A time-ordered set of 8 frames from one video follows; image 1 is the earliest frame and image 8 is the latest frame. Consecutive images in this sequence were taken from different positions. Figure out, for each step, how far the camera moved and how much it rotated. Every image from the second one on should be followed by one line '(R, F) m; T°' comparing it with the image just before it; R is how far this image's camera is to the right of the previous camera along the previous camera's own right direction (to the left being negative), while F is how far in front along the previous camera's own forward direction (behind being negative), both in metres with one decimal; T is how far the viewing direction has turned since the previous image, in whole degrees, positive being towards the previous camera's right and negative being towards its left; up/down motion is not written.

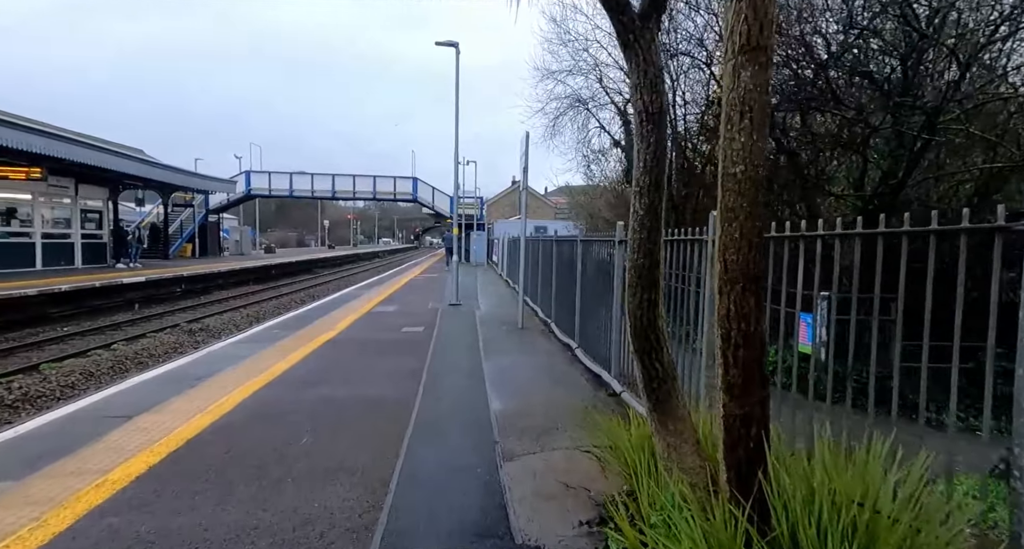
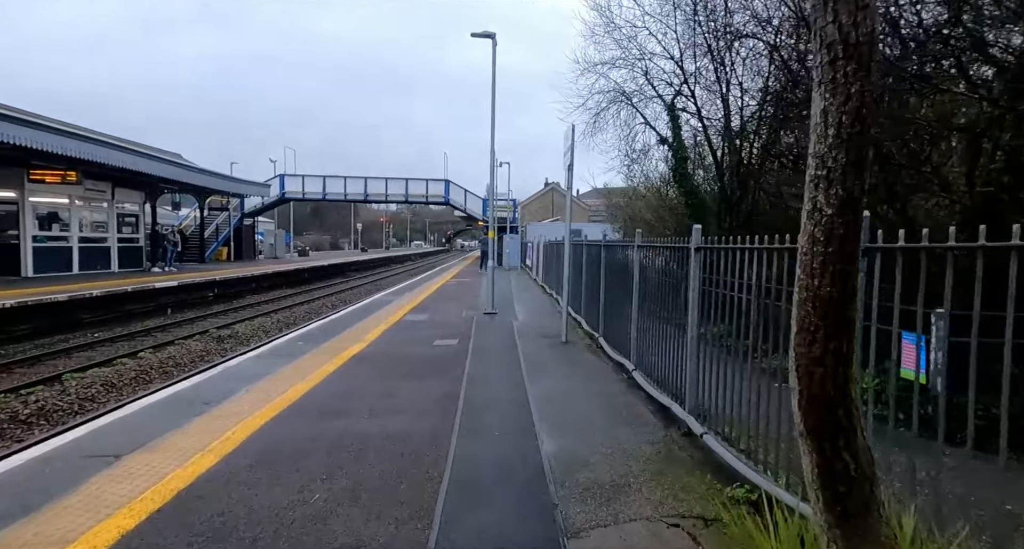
(-0.2, +0.9) m; -3°
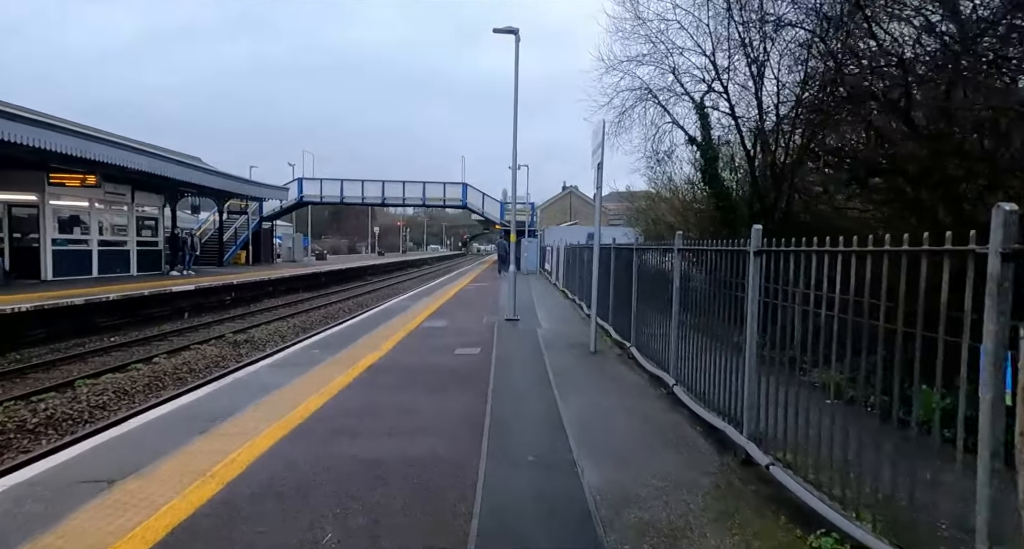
(-0.2, +0.5) m; -2°
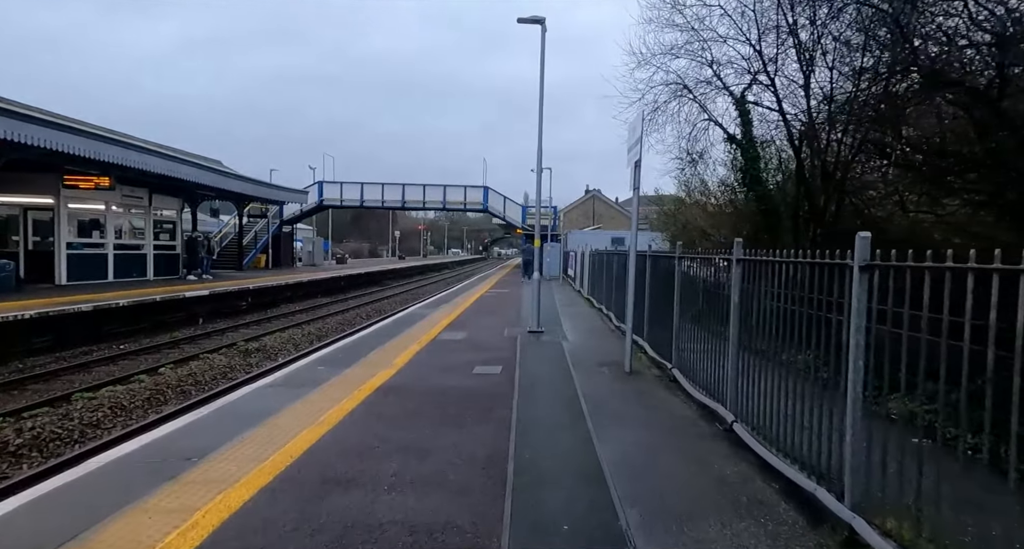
(-0.1, +0.9) m; -2°
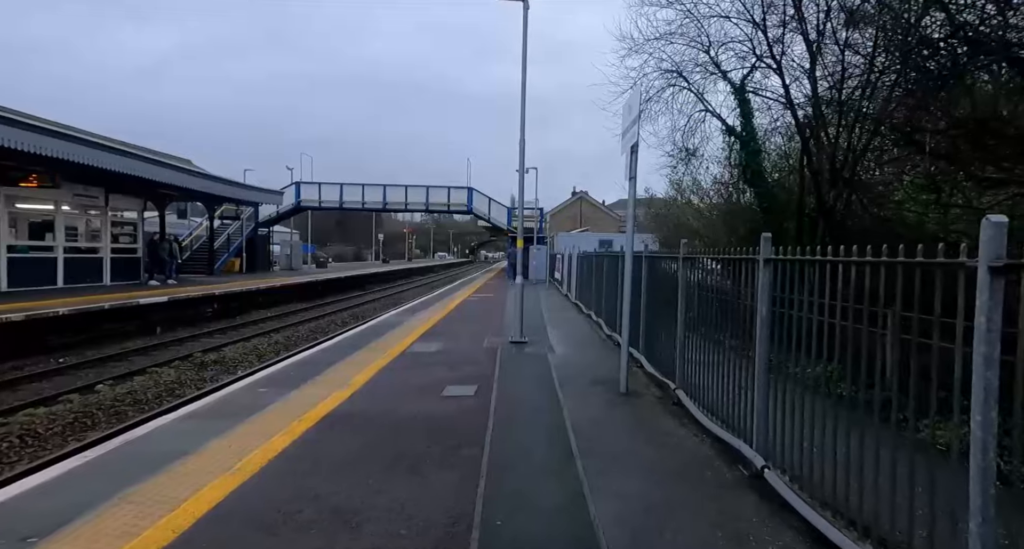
(+0.1, +1.1) m; +1°
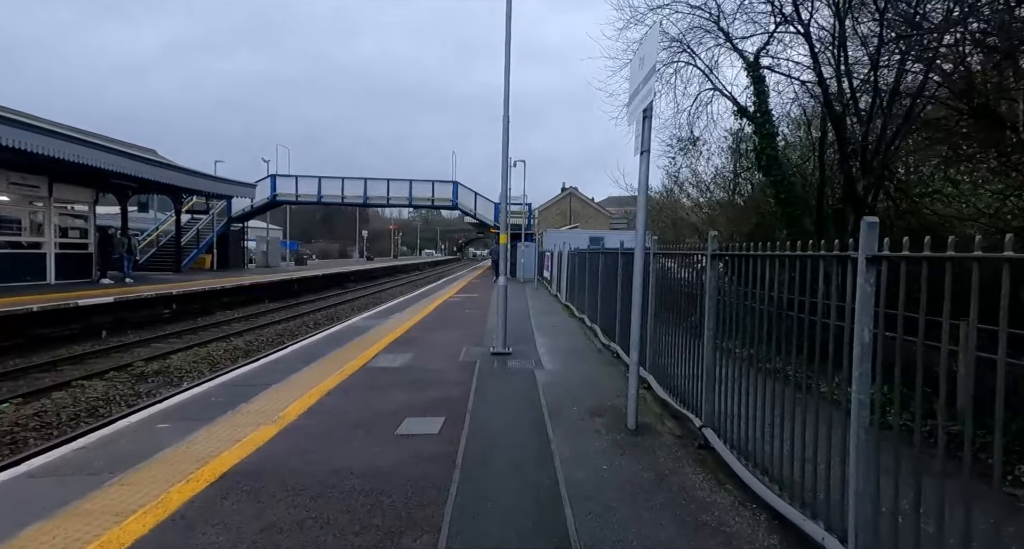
(+0.1, +1.4) m; +1°
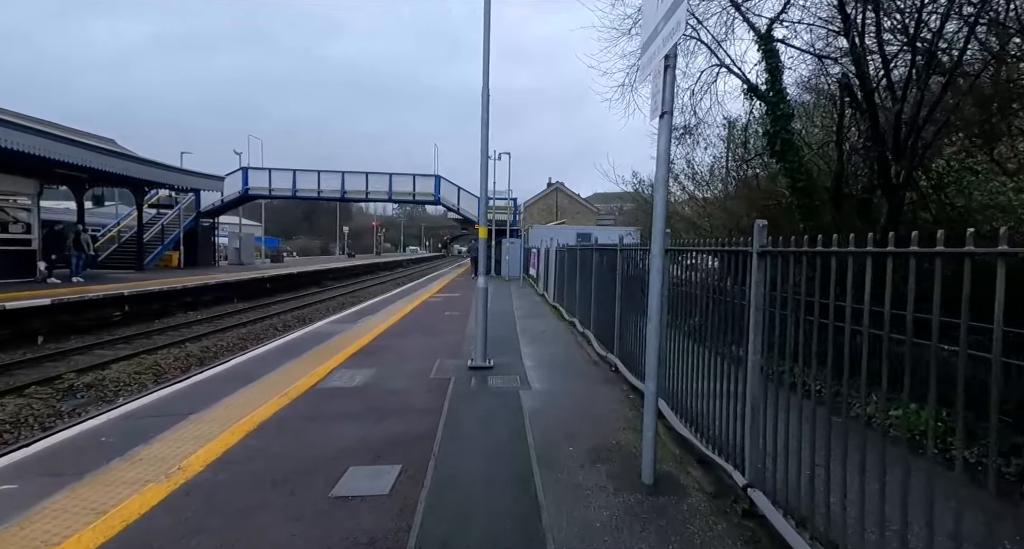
(+0.1, +1.2) m; +2°
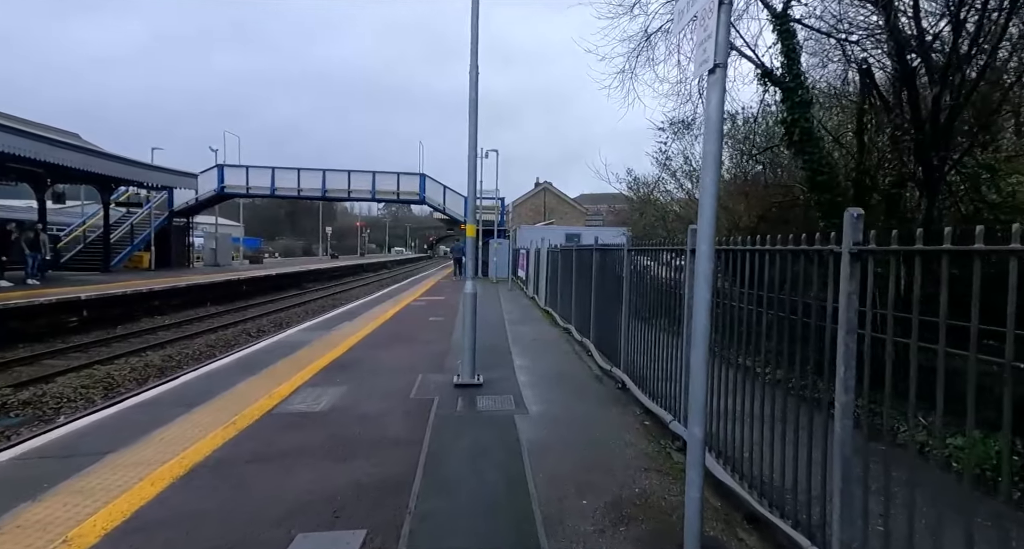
(-0.1, +0.9) m; +2°
